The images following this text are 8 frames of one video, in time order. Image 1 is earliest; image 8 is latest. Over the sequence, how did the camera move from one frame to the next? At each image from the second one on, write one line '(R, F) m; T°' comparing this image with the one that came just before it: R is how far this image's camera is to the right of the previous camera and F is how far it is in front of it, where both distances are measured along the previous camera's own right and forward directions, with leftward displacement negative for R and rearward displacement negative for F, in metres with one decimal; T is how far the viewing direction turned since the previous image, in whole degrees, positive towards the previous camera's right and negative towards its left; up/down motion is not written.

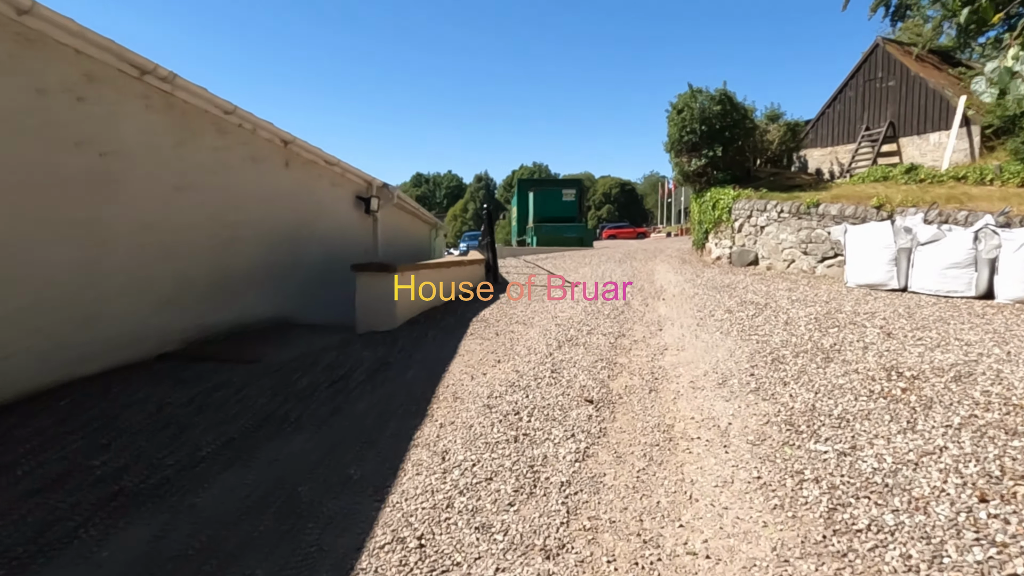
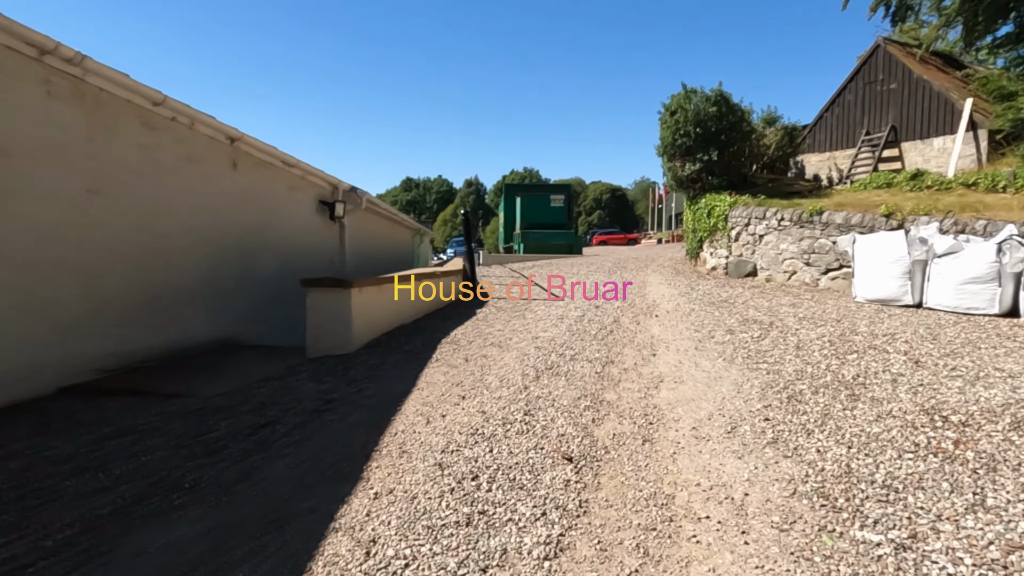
(+0.1, +0.8) m; +1°
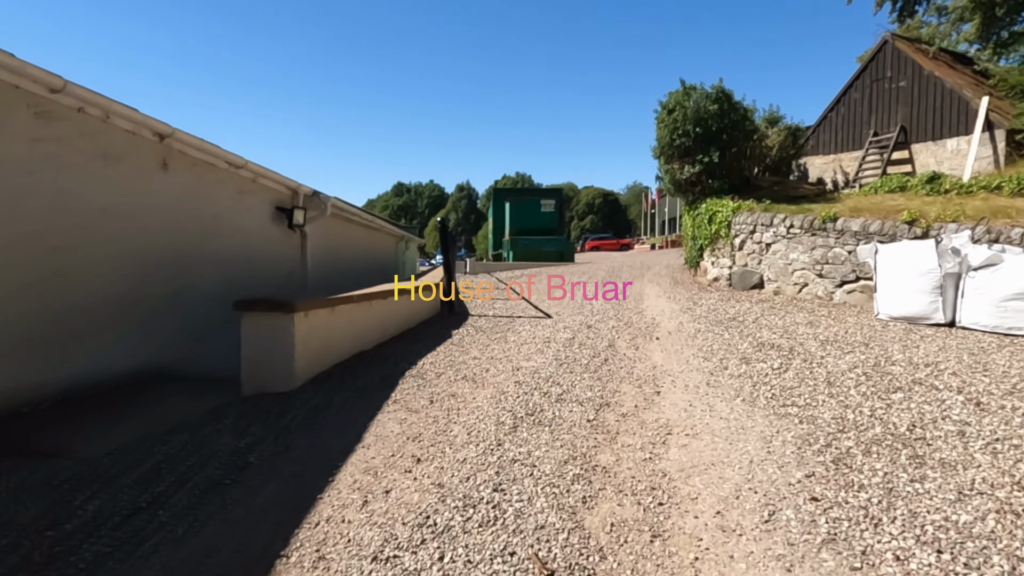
(+0.1, +0.9) m; +1°
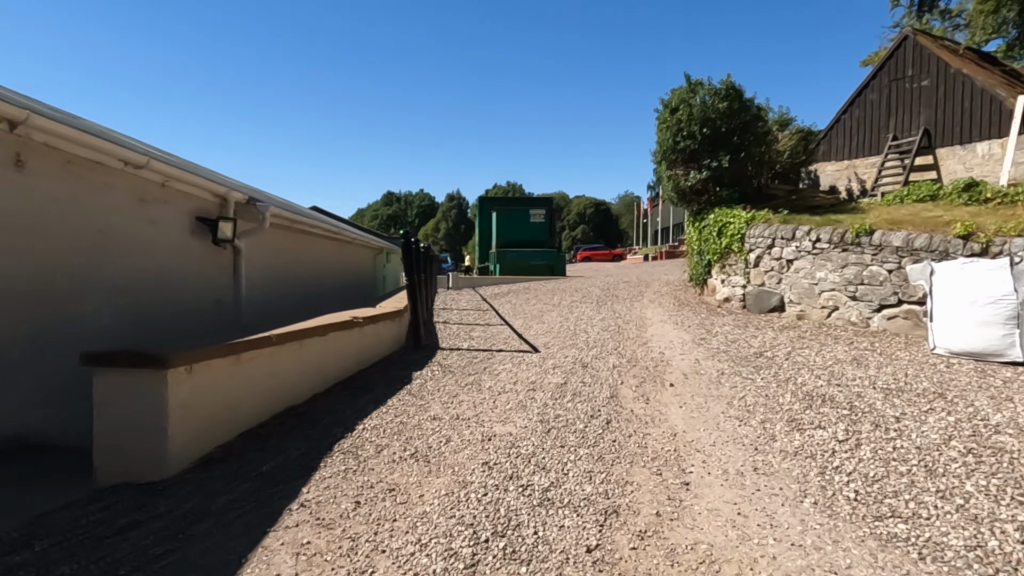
(+0.1, +1.3) m; +1°
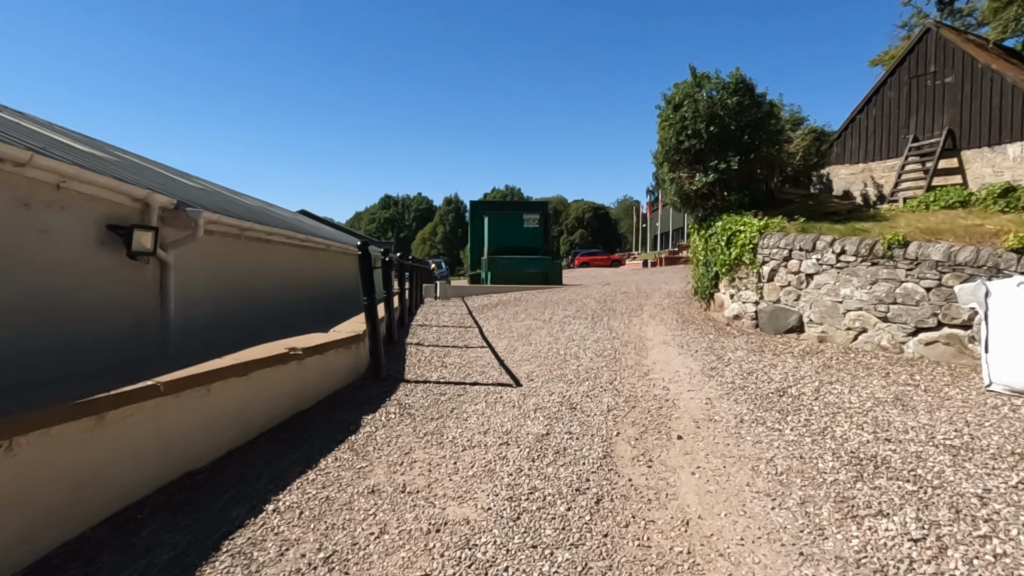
(+0.2, +1.0) m; 0°
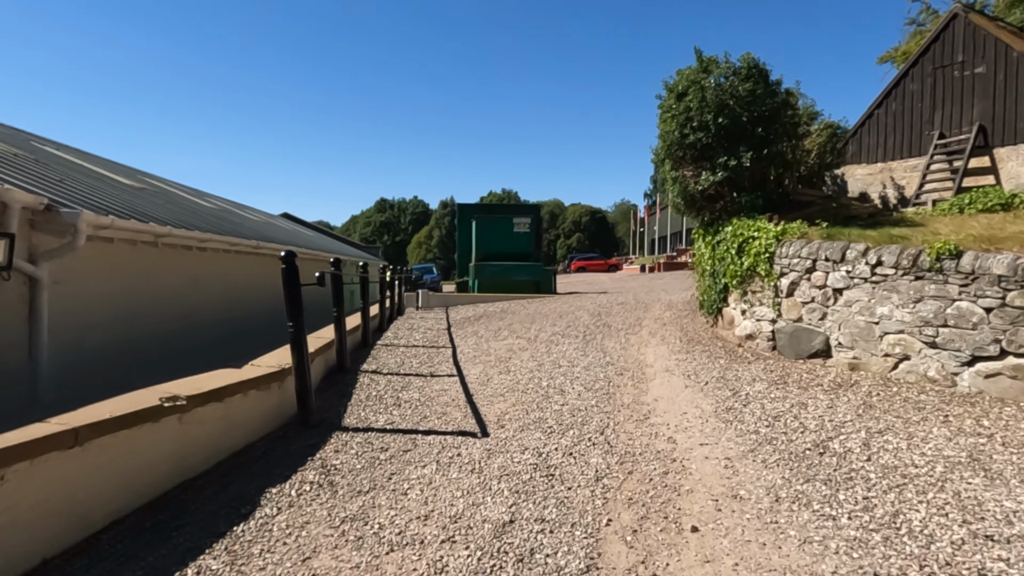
(+0.2, +1.1) m; 0°
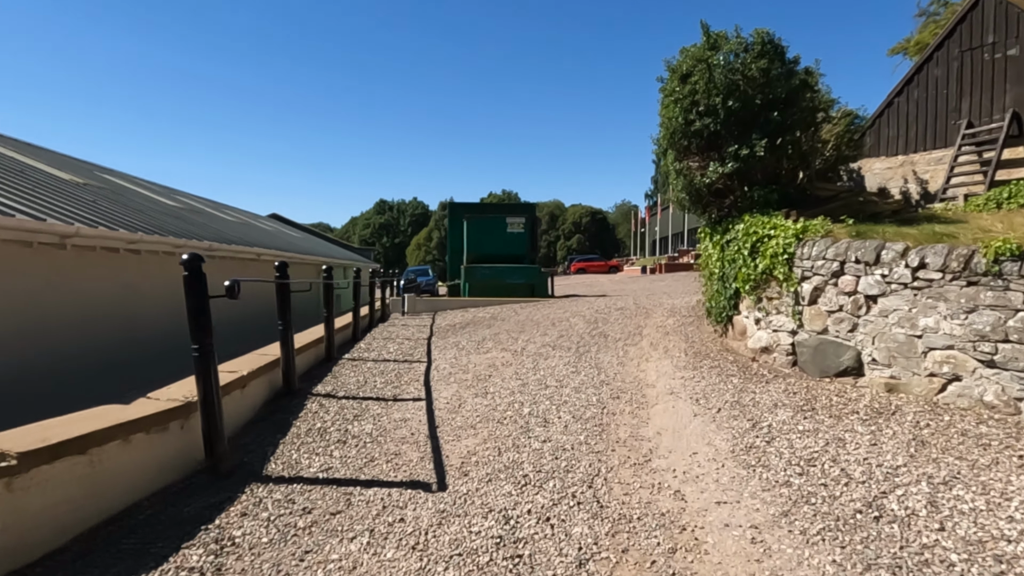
(+0.2, +0.9) m; 0°
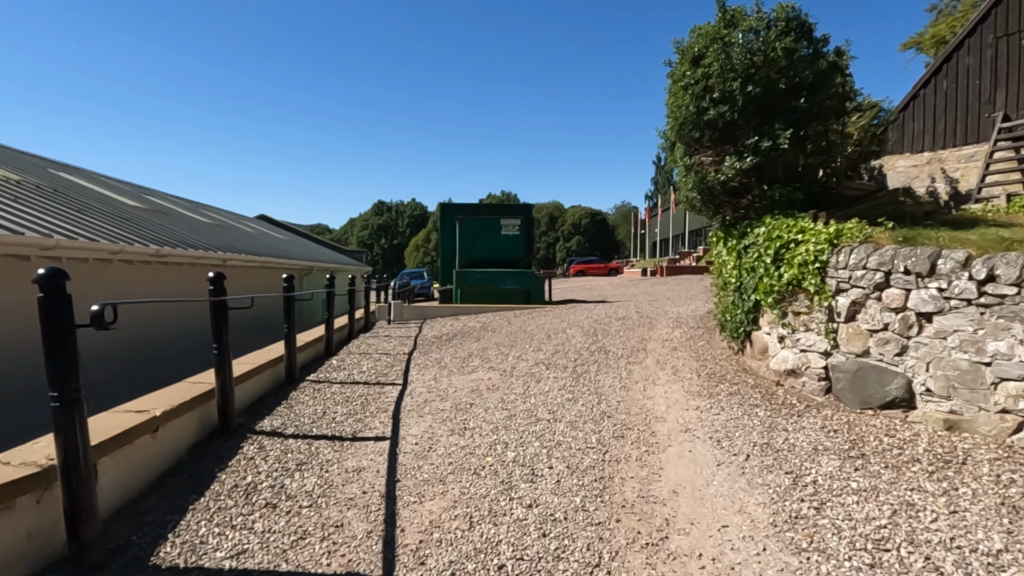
(+0.1, +0.9) m; 0°
